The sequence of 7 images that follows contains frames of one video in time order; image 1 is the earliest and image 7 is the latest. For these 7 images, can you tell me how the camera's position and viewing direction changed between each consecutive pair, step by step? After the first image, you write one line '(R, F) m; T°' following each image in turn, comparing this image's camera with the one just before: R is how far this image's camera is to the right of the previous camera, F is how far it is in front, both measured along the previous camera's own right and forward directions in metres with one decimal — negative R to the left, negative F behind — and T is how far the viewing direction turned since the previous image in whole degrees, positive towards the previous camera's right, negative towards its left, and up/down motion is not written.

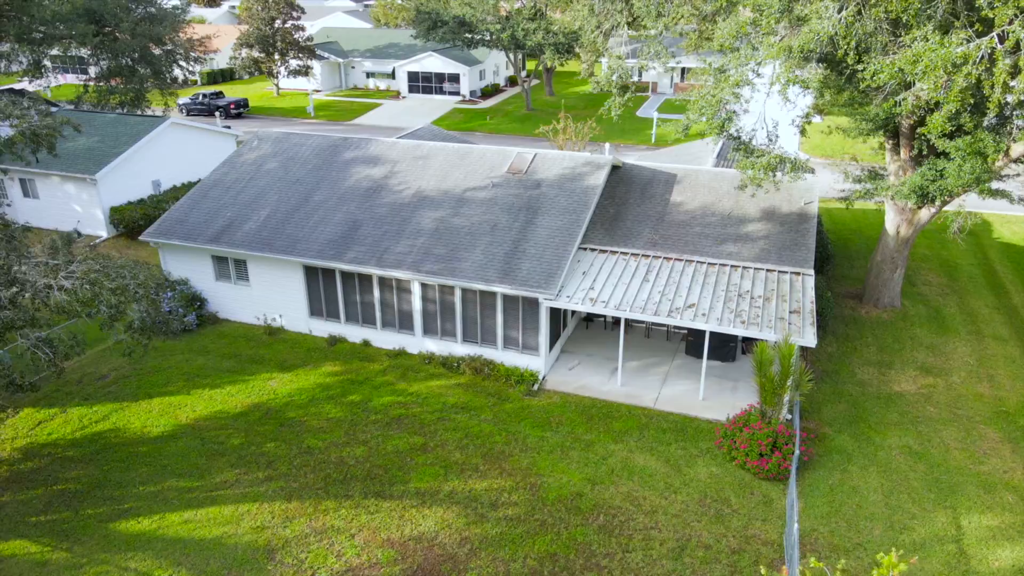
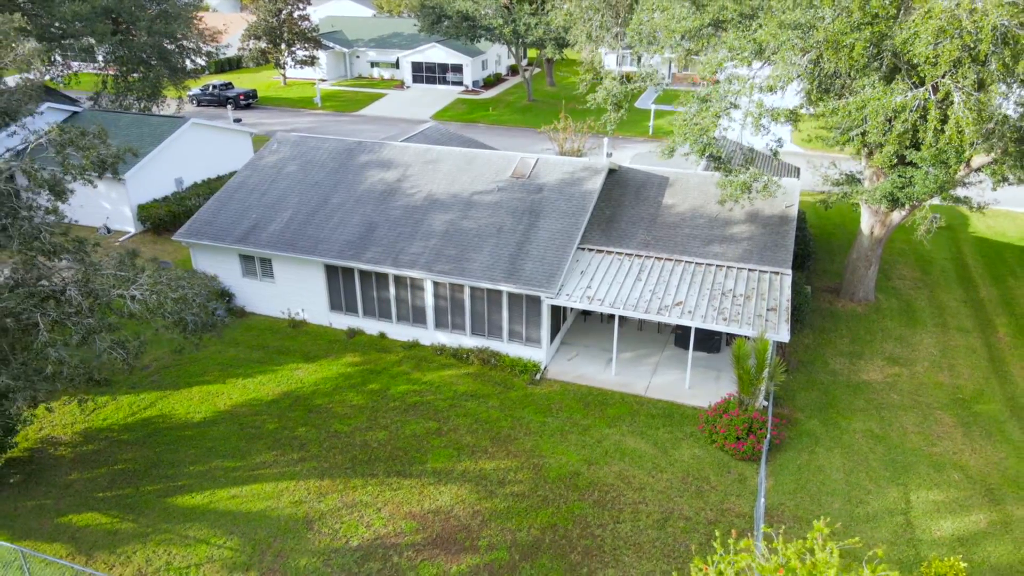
(-0.1, -1.7) m; 0°
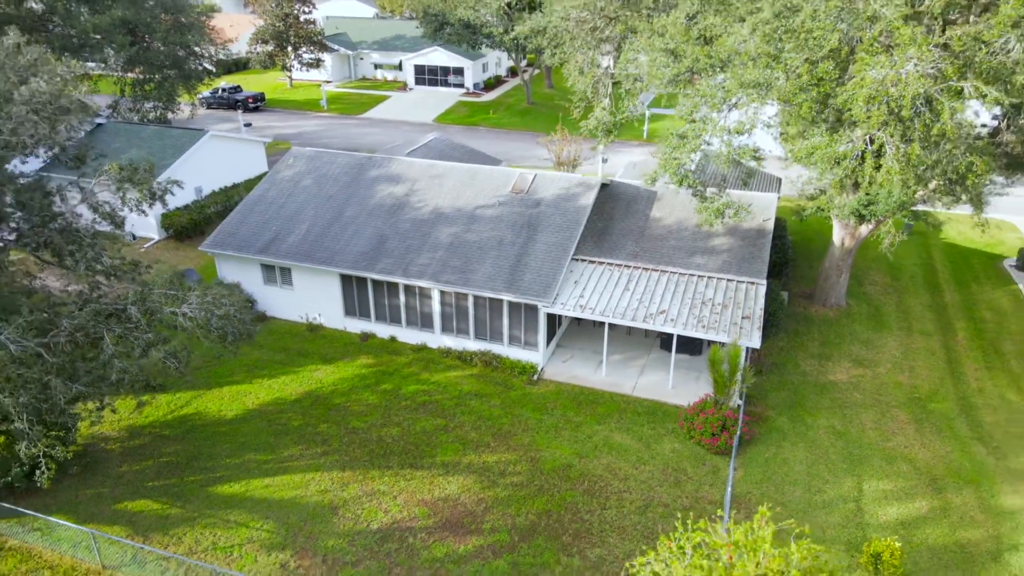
(0.0, -1.9) m; 0°
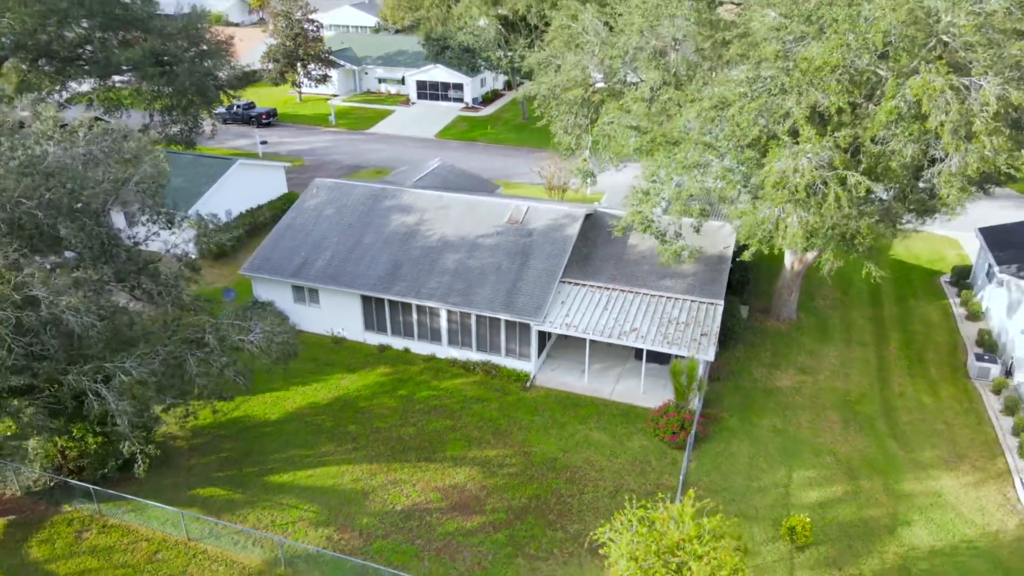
(0.0, -3.7) m; 0°
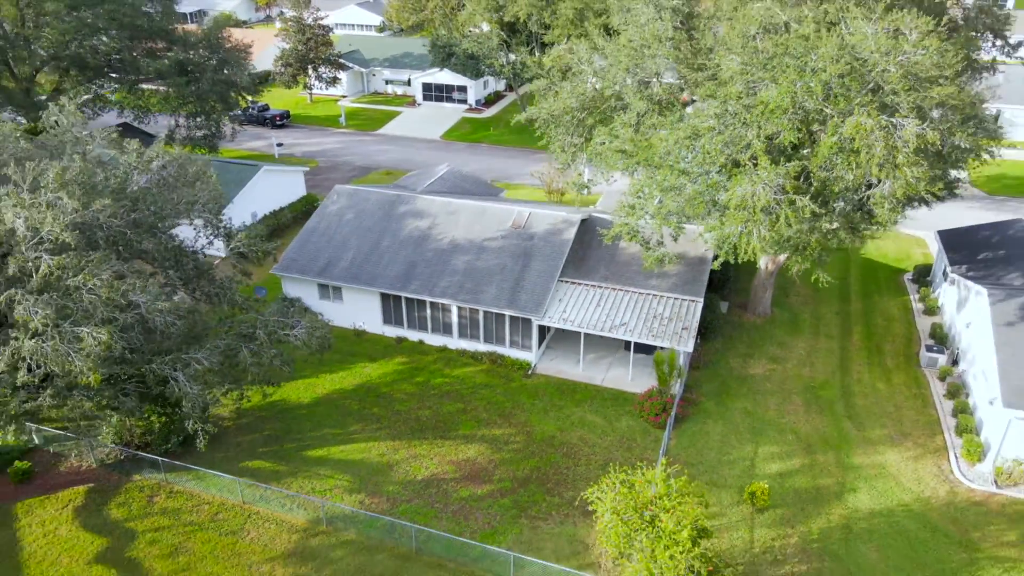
(-0.1, -3.1) m; 0°
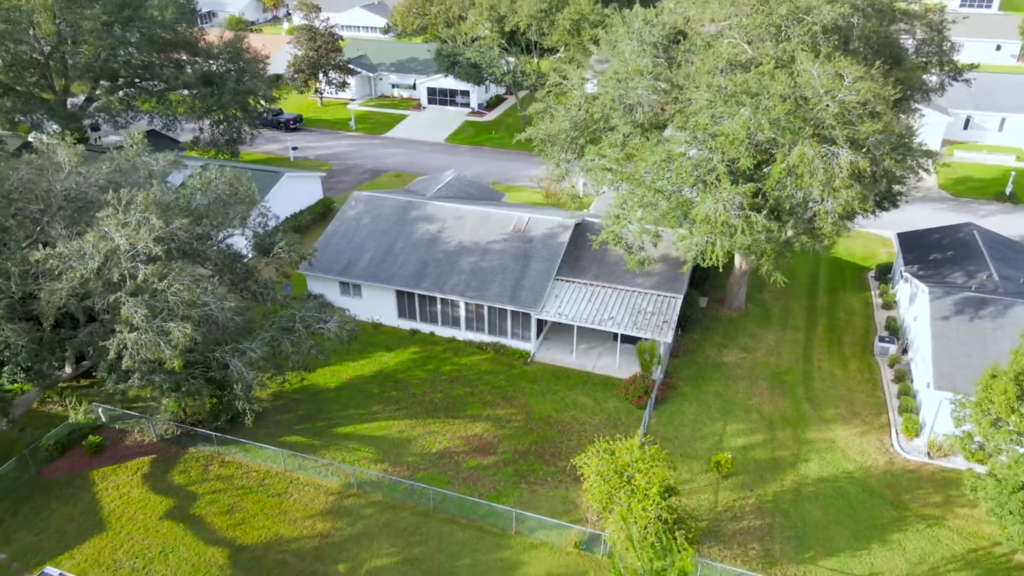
(-0.1, -3.6) m; 0°
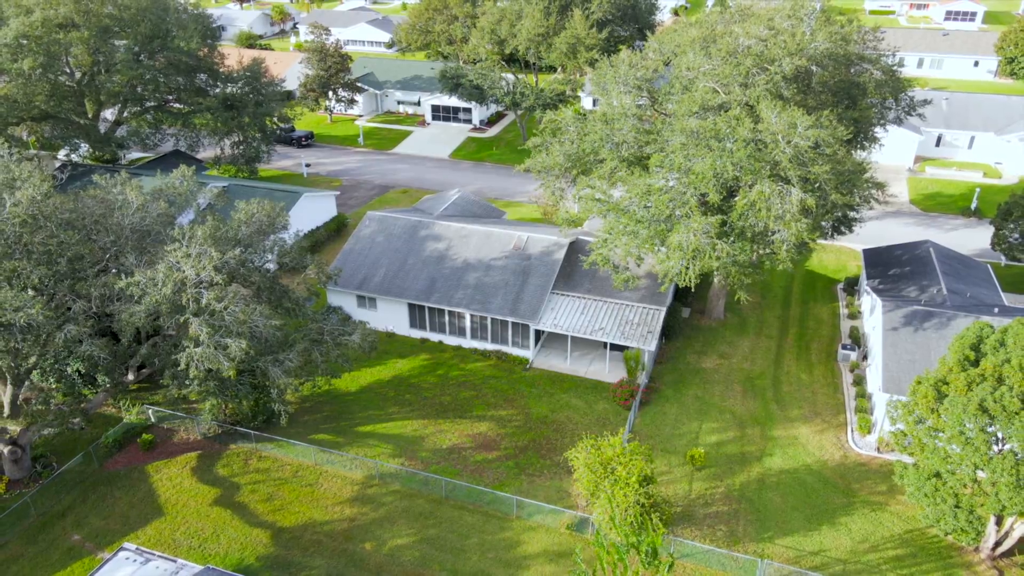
(0.0, -3.6) m; 0°
